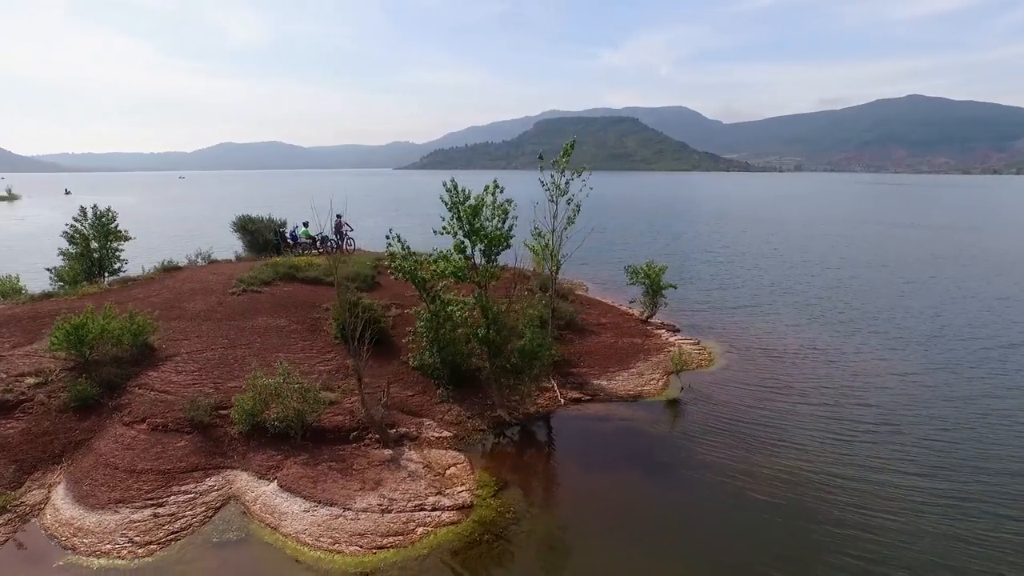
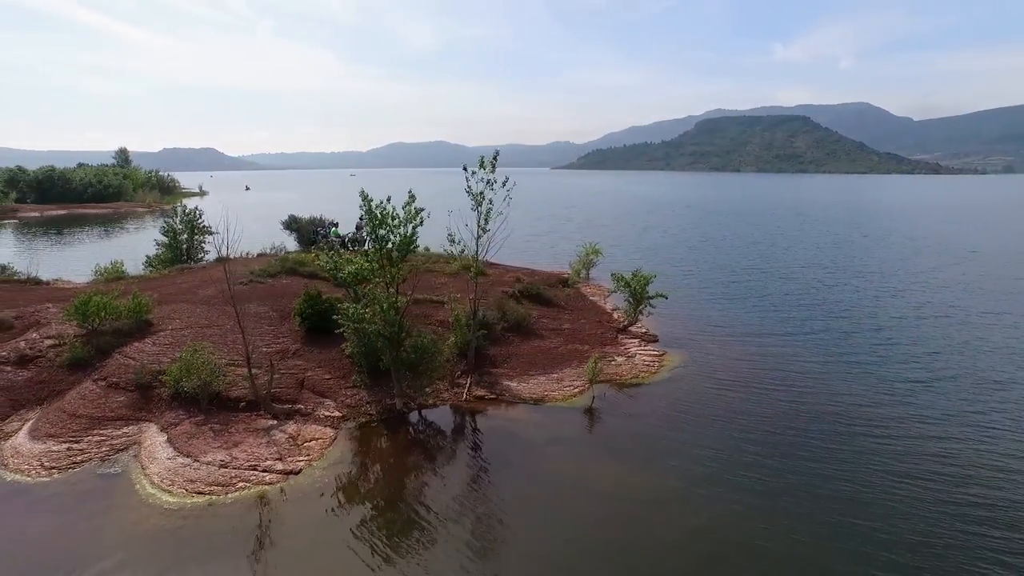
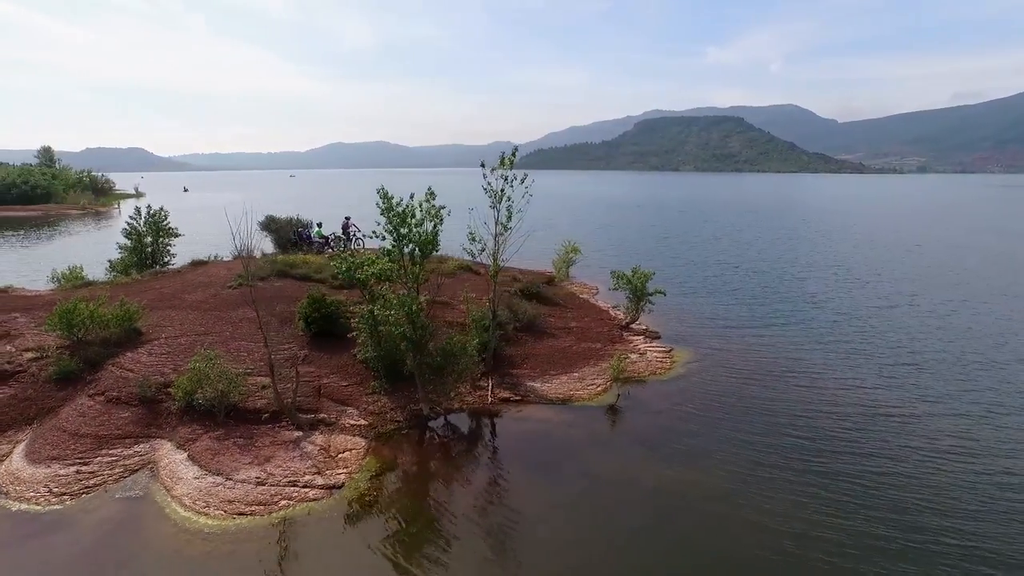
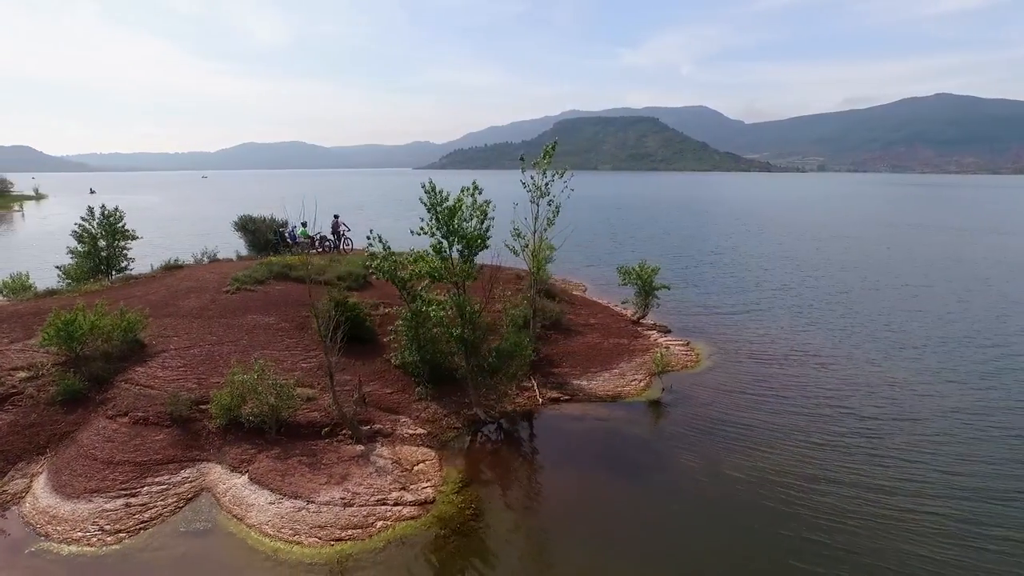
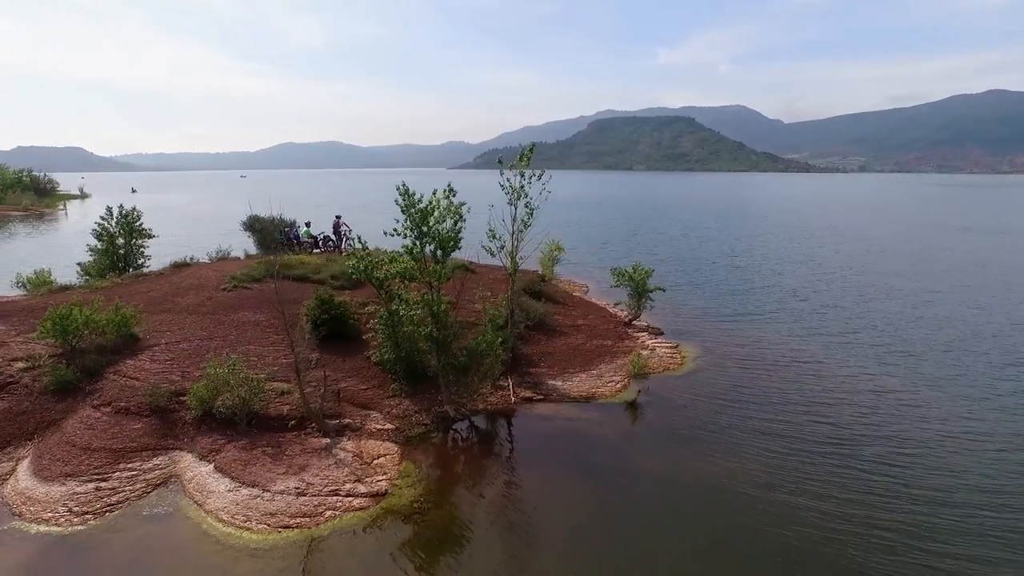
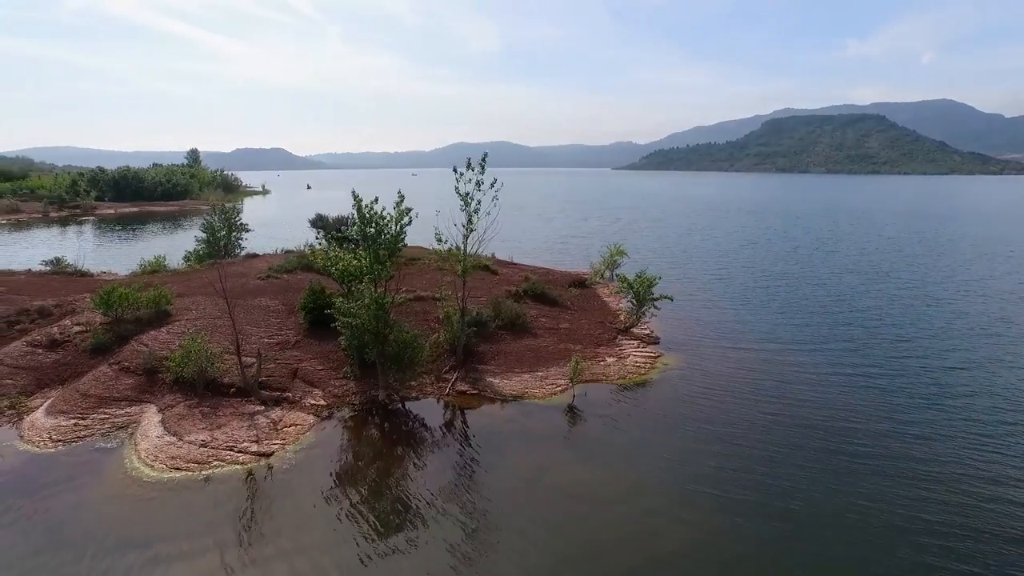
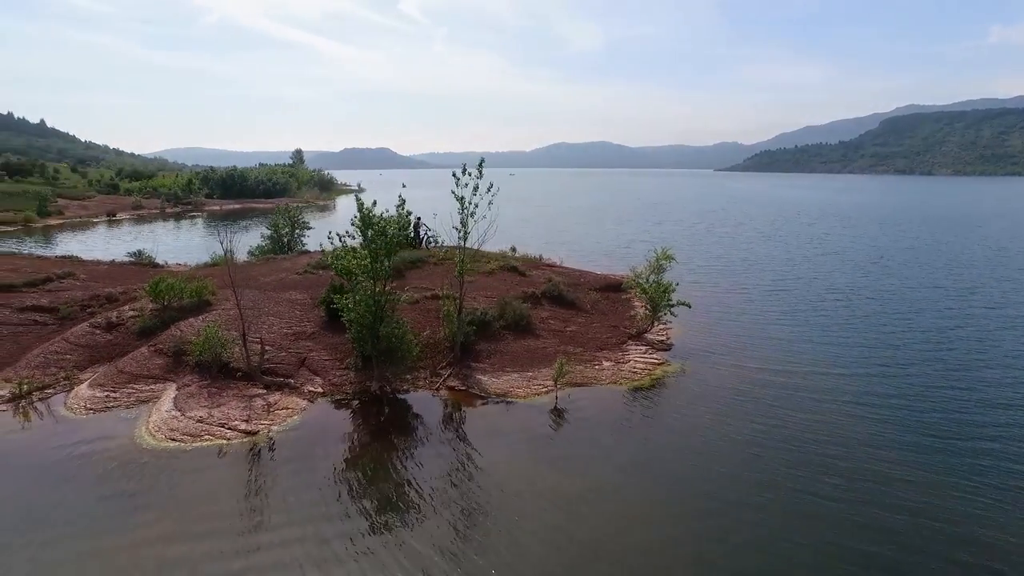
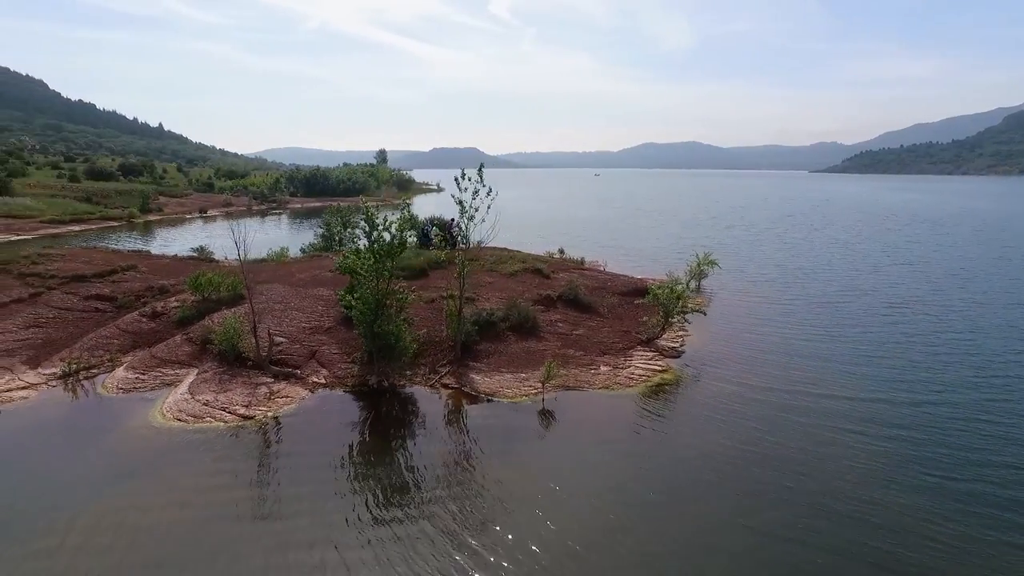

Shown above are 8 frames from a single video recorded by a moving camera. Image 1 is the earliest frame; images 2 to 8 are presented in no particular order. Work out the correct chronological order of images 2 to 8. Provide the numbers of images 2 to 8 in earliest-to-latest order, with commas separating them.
4, 5, 3, 2, 6, 7, 8
